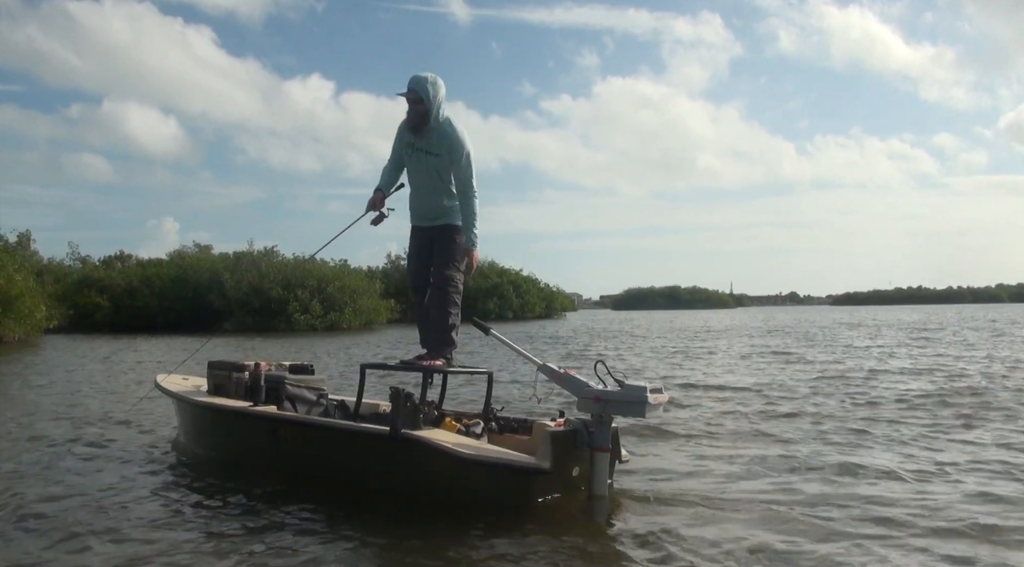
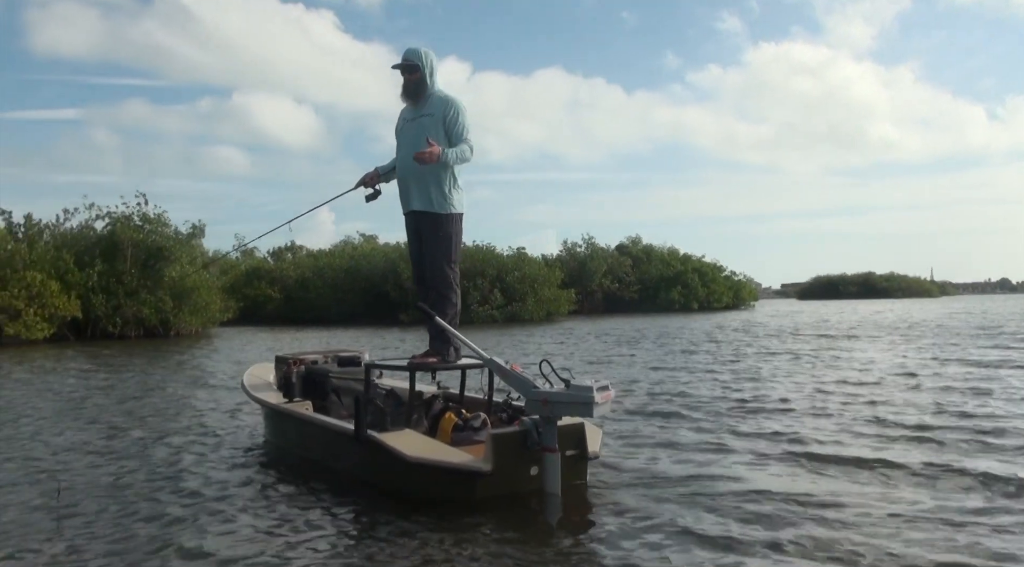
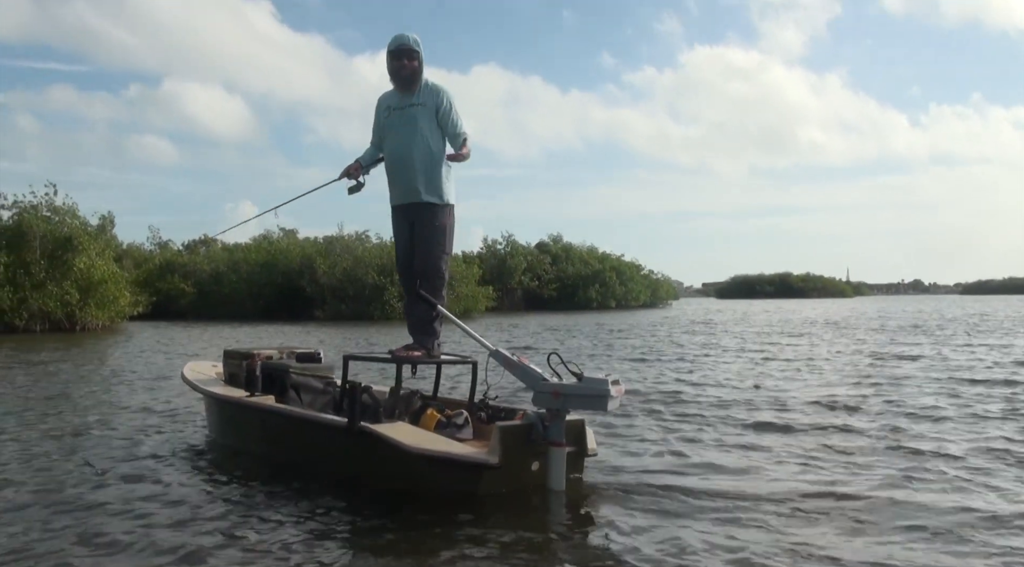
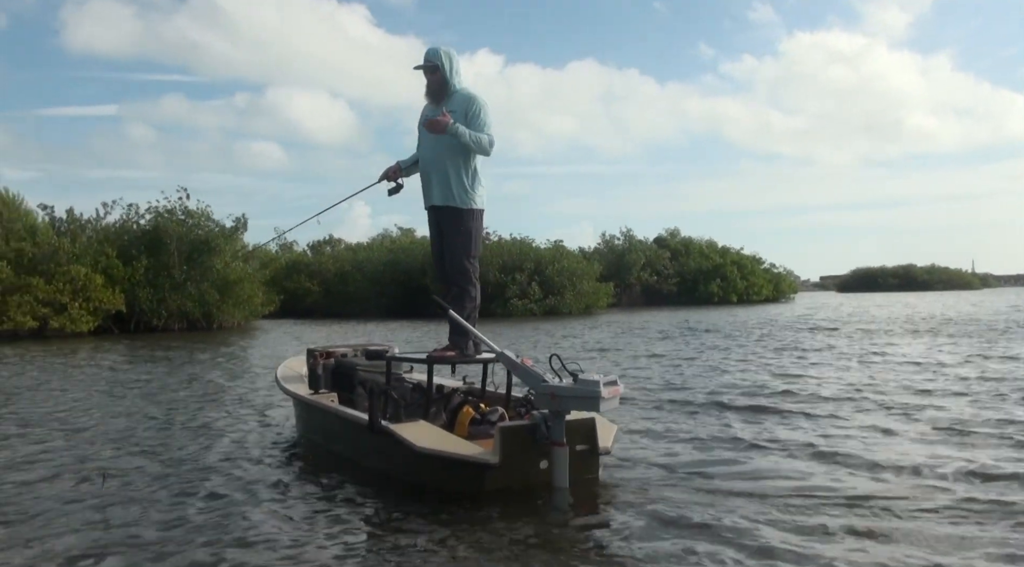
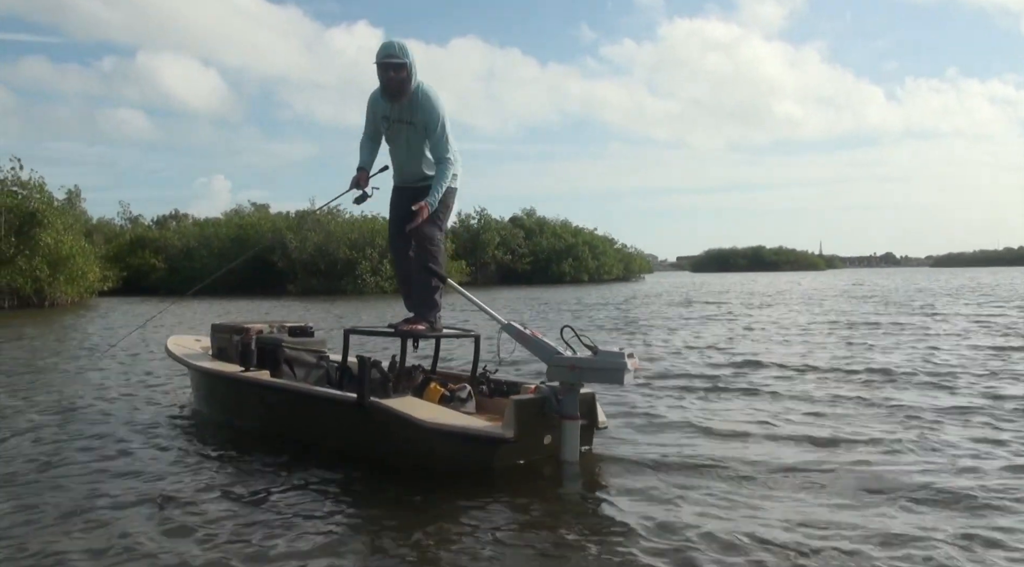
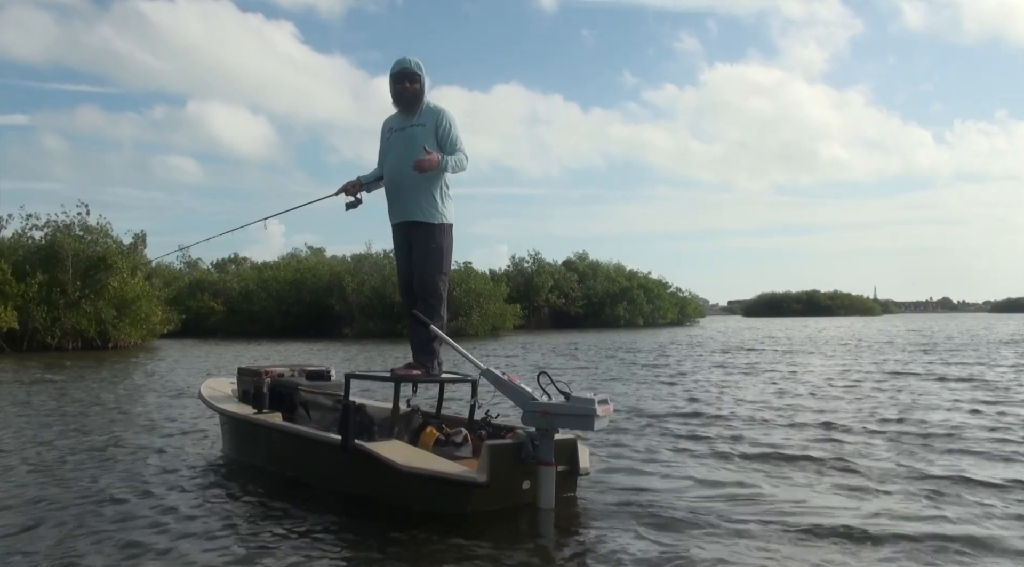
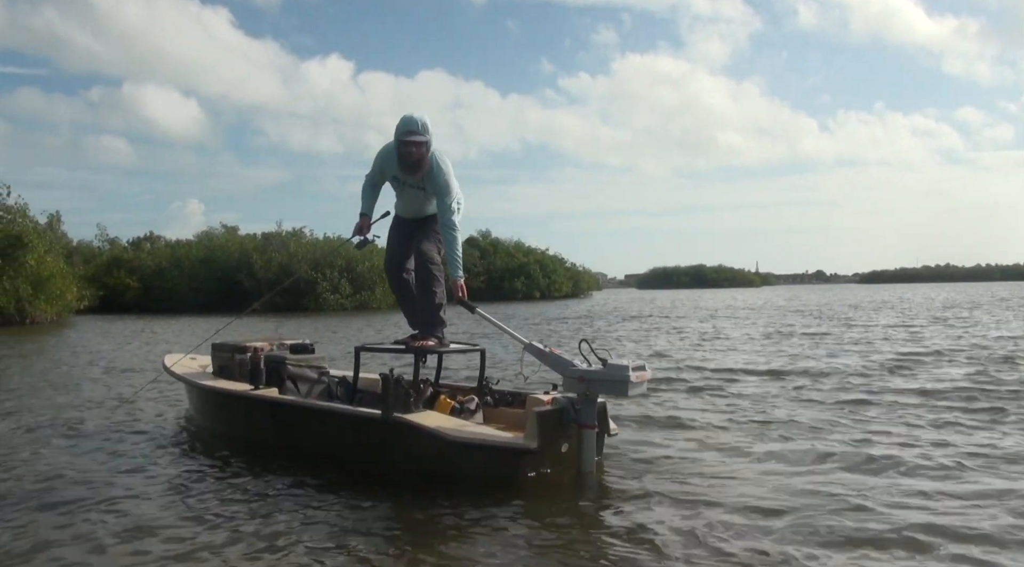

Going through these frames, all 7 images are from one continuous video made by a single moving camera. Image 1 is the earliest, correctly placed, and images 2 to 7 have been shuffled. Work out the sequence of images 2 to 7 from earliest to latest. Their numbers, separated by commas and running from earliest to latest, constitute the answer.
7, 5, 3, 6, 2, 4
